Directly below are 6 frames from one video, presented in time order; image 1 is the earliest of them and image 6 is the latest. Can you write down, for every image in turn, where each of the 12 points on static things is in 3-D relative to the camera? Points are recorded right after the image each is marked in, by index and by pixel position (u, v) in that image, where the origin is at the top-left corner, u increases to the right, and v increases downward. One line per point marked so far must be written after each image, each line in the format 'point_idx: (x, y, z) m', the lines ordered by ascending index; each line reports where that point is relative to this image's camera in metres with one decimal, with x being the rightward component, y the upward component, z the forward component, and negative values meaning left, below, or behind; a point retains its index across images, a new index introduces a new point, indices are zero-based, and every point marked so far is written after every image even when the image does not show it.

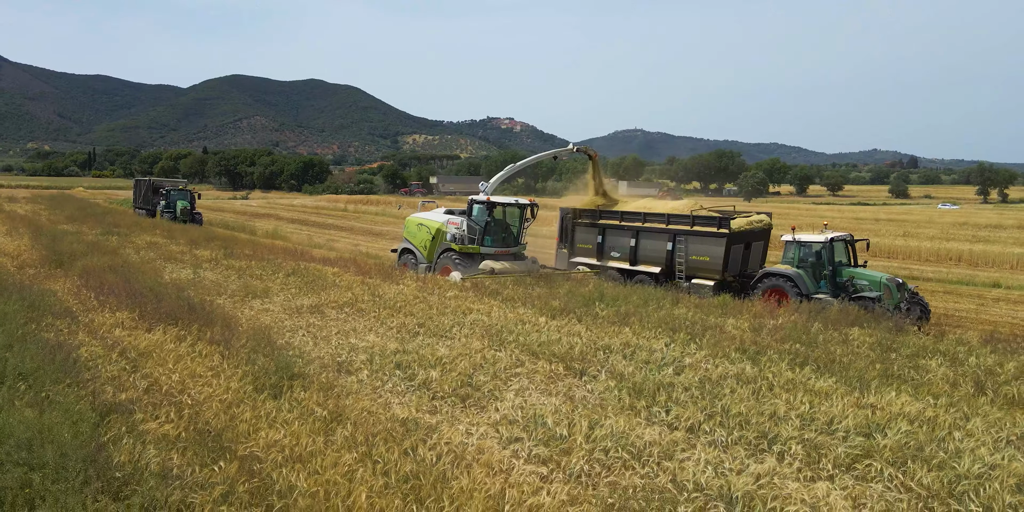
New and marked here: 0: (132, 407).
0: (-3.0, -1.2, +5.3) m
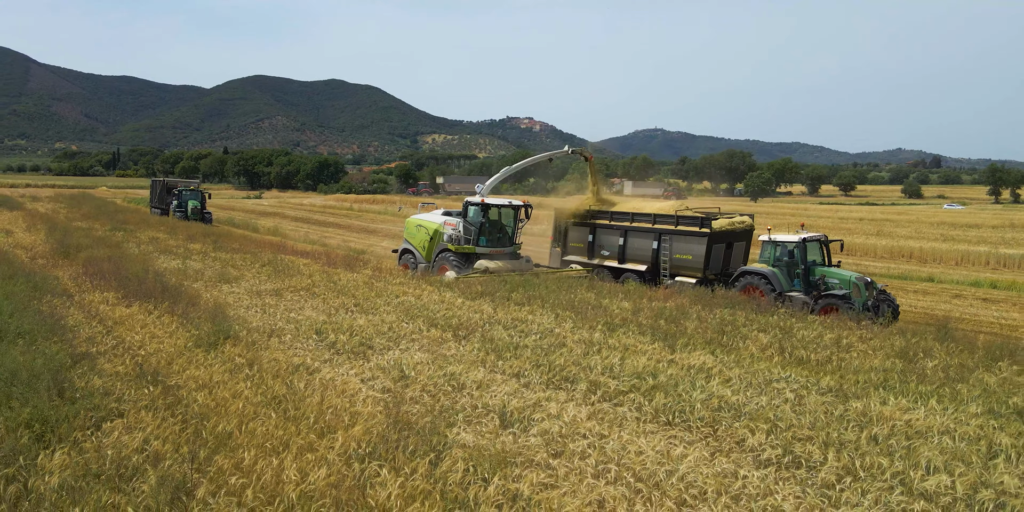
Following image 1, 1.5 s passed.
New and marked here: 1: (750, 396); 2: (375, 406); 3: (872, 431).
0: (-4.3, -1.0, +7.0) m
1: (+2.2, -1.2, +6.1) m
2: (-1.1, -1.2, +5.6) m
3: (+2.8, -1.3, +5.2) m
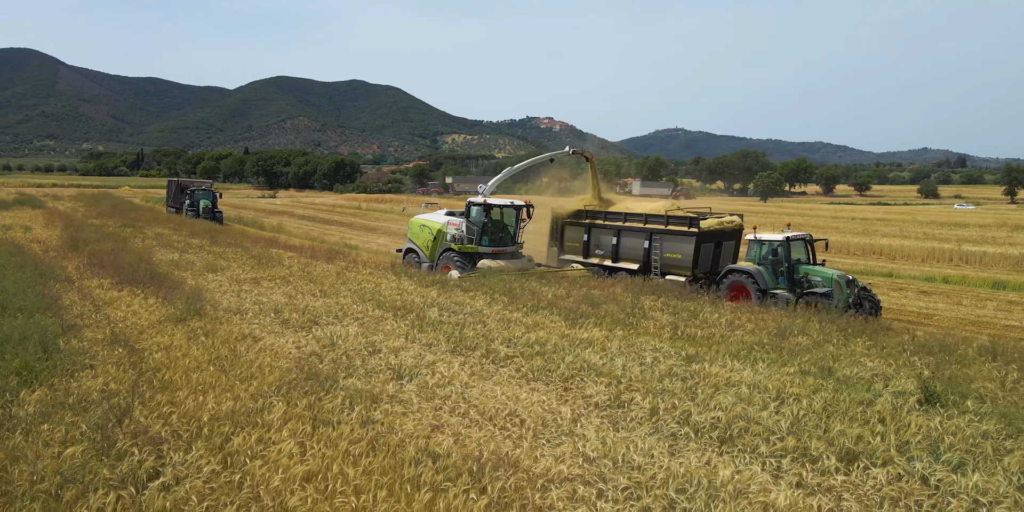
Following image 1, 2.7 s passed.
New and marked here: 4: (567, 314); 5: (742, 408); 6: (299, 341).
0: (-5.4, -0.9, +8.4) m
1: (+1.1, -1.1, +7.3) m
2: (-2.2, -1.1, +6.9) m
3: (+1.7, -1.2, +6.4) m
4: (+0.8, -0.8, +9.7) m
5: (+1.9, -1.3, +5.7) m
6: (-2.5, -1.0, +8.0) m
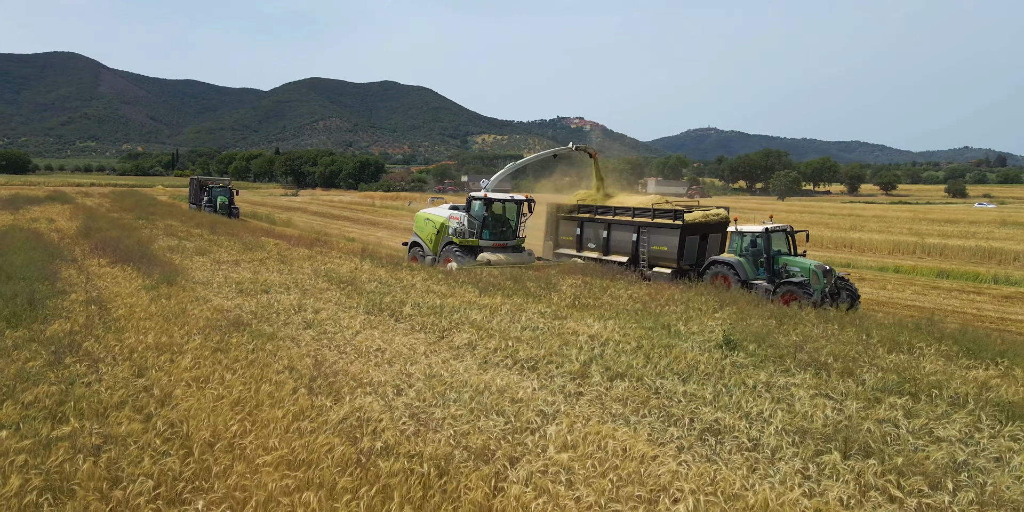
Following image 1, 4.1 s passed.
0: (-6.6, -0.5, +10.1) m
1: (-0.2, -0.8, +8.7) m
2: (-3.5, -0.7, +8.5) m
3: (+0.3, -0.9, +7.8) m
4: (-0.4, -0.5, +11.1) m
5: (+0.5, -1.0, +7.1) m
6: (-3.8, -0.7, +9.5) m
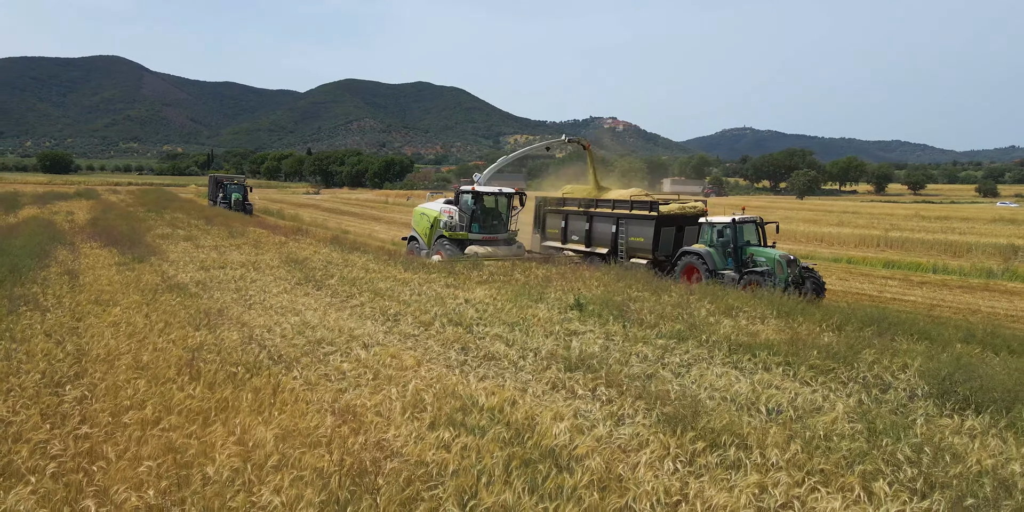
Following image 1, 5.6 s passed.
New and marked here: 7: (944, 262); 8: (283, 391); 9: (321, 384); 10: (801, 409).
0: (-8.0, -0.2, +11.8) m
1: (-1.7, -0.5, +10.1) m
2: (-5.0, -0.4, +10.0) m
3: (-1.2, -0.6, +9.1) m
4: (-1.8, -0.2, +12.5) m
5: (-1.0, -0.6, +8.4) m
6: (-5.2, -0.3, +11.1) m
7: (+12.0, -0.2, +18.7) m
8: (-1.6, -0.9, +4.7) m
9: (-1.4, -0.9, +4.9) m
10: (+1.9, -1.0, +4.4) m
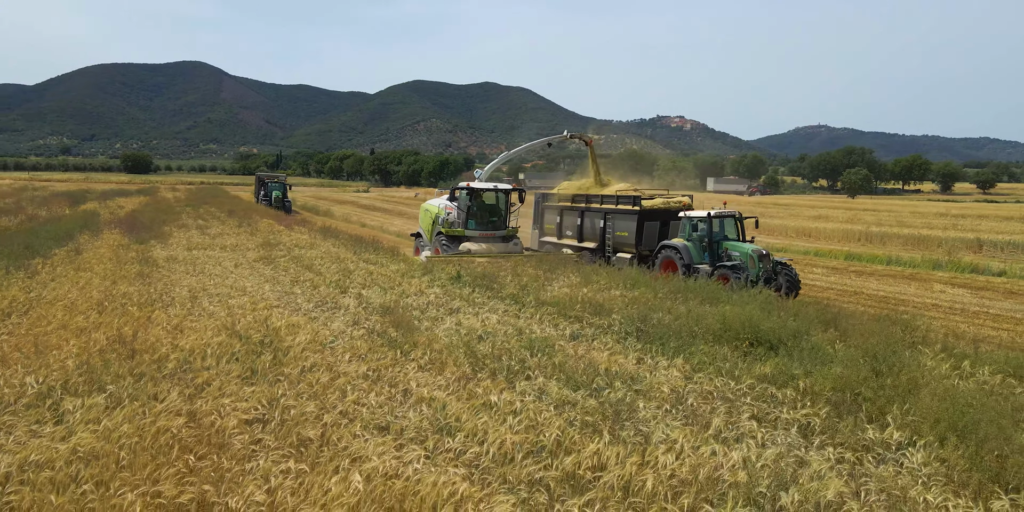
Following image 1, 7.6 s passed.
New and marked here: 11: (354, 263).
0: (-9.3, +0.2, +14.2) m
1: (-3.1, -0.1, +12.0) m
2: (-6.5, 0.0, +12.2) m
3: (-2.7, -0.2, +11.0) m
4: (-3.0, +0.1, +14.4) m
5: (-2.6, -0.3, +10.3) m
6: (-6.6, 0.0, +13.3) m
7: (+11.2, 0.0, +19.4) m
8: (-3.6, -0.6, +6.6) m
9: (-3.3, -0.6, +6.8) m
10: (-0.1, -0.7, +6.0) m
11: (-2.7, -0.1, +12.0) m
